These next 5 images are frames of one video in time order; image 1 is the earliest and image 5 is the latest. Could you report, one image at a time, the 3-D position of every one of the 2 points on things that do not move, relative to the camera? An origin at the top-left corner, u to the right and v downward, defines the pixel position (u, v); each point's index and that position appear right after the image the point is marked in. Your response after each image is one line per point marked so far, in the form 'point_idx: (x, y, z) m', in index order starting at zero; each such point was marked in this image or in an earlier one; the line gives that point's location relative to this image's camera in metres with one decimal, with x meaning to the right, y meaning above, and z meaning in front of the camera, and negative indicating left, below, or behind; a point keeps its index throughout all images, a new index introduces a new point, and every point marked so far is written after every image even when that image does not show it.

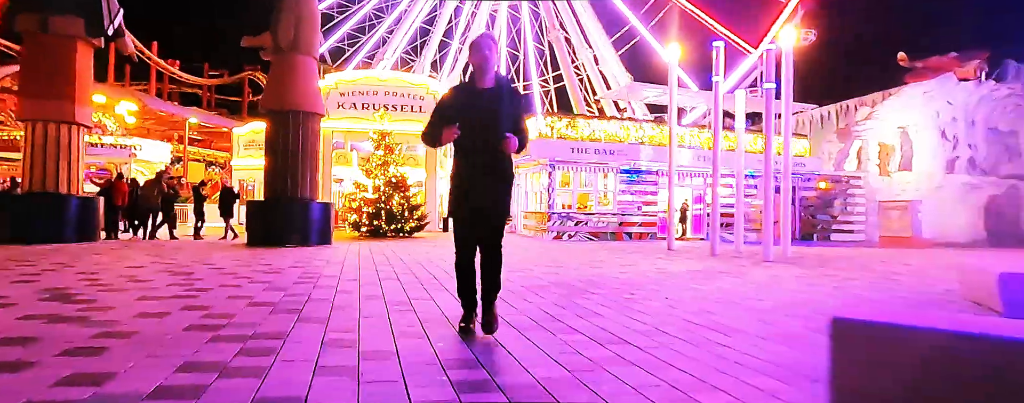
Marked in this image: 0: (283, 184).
0: (-4.3, +0.3, +9.6) m
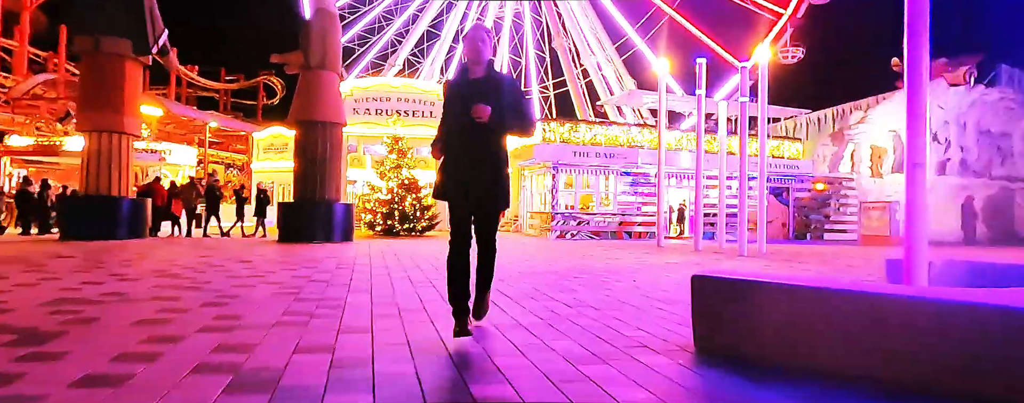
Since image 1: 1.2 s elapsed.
0: (-4.2, +0.3, +10.5) m
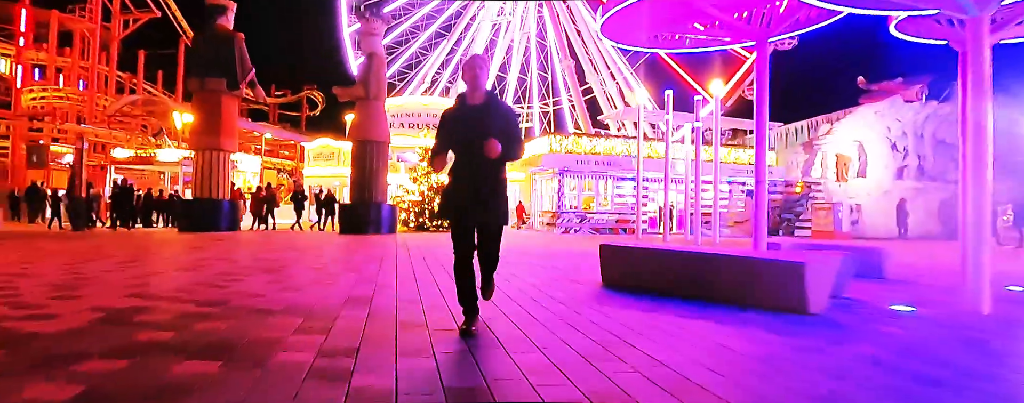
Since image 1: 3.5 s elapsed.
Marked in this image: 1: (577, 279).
0: (-3.9, +0.2, +13.5) m
1: (+1.0, -1.2, +7.4) m
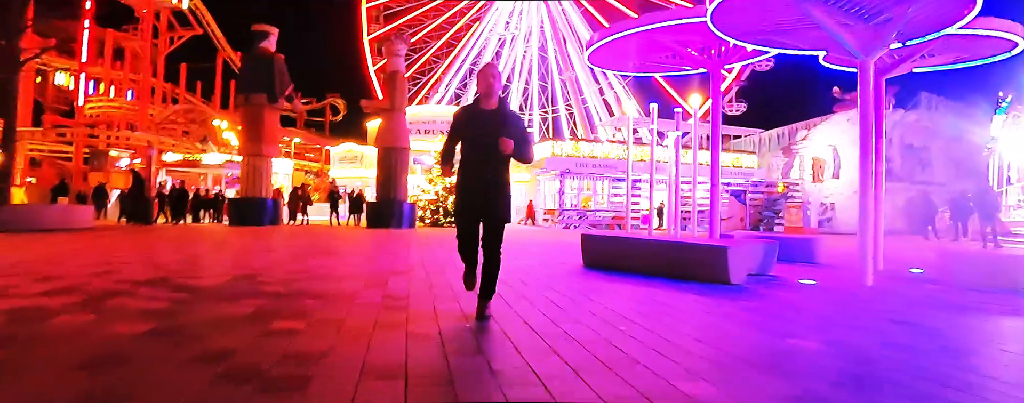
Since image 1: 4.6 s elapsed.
0: (-3.8, +0.3, +15.6) m
1: (+1.0, -1.1, +9.3) m
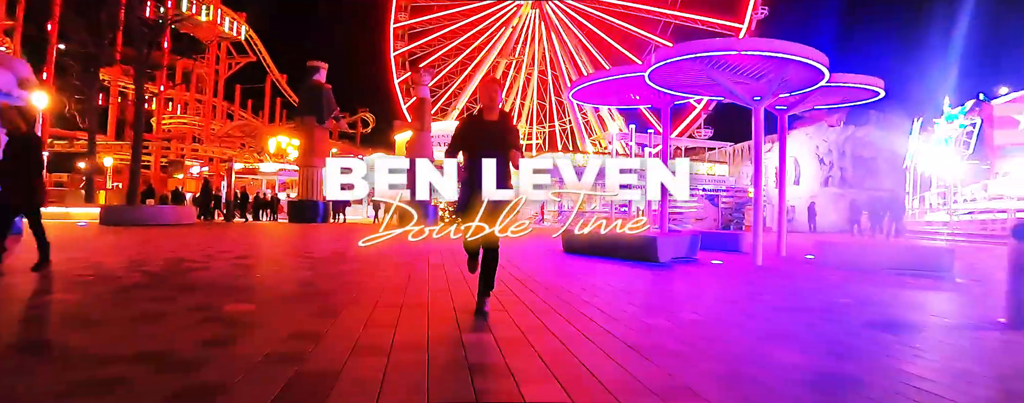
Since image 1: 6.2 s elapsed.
0: (-3.6, +0.2, +19.3) m
1: (+1.0, -1.2, +12.9) m
